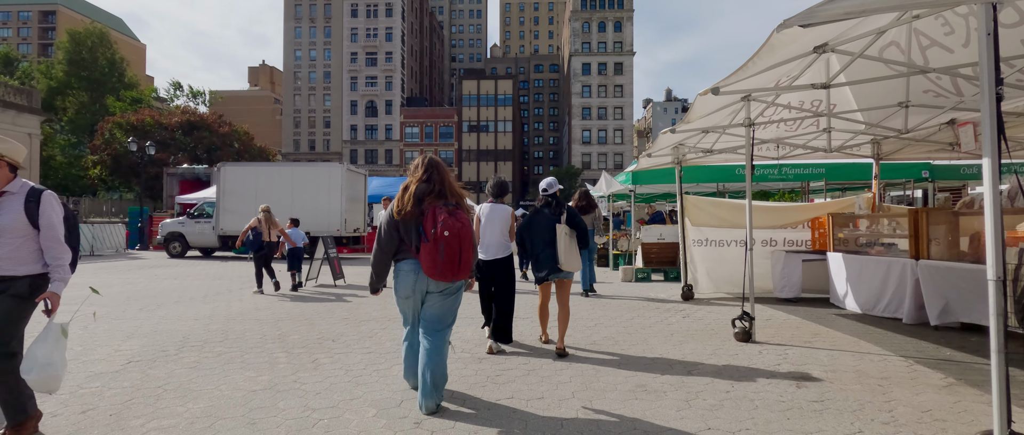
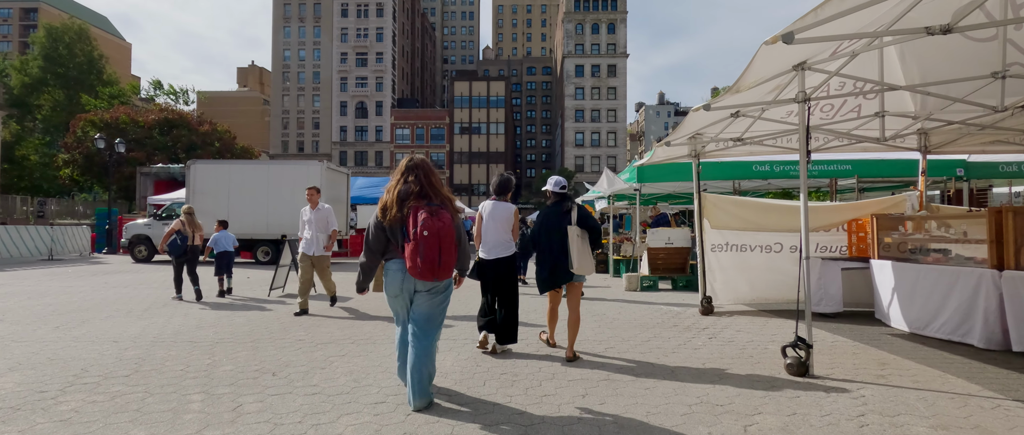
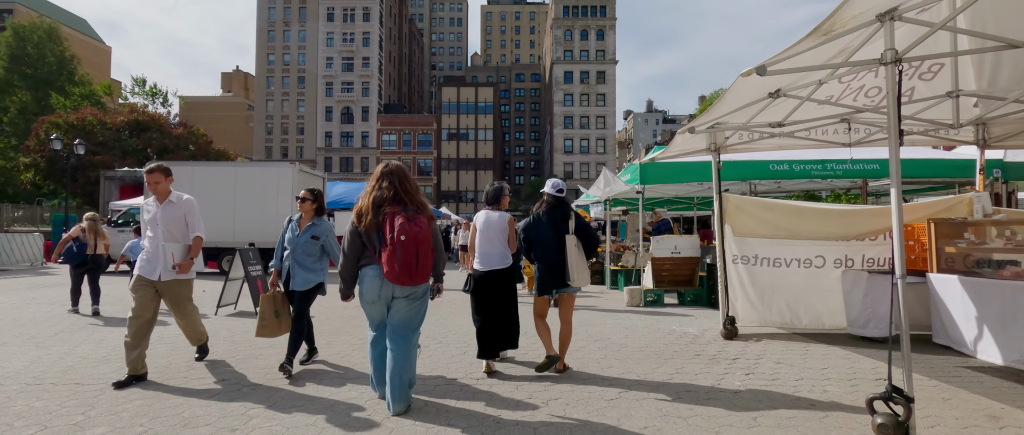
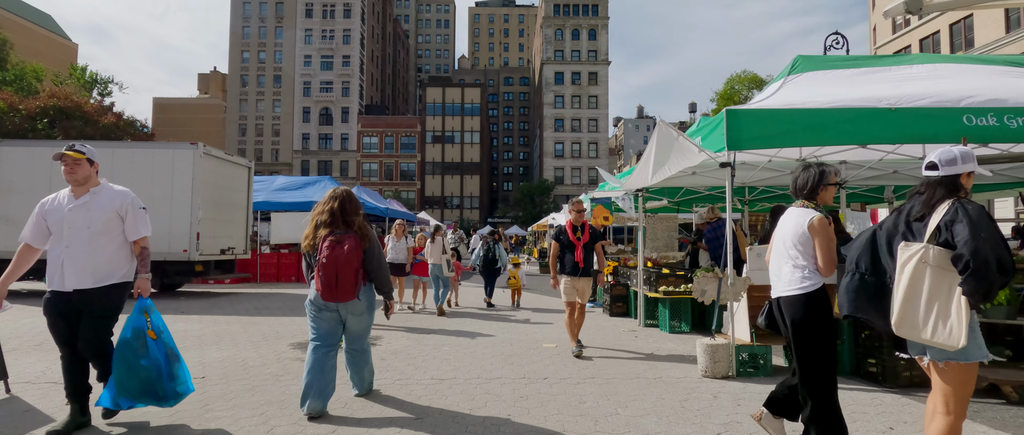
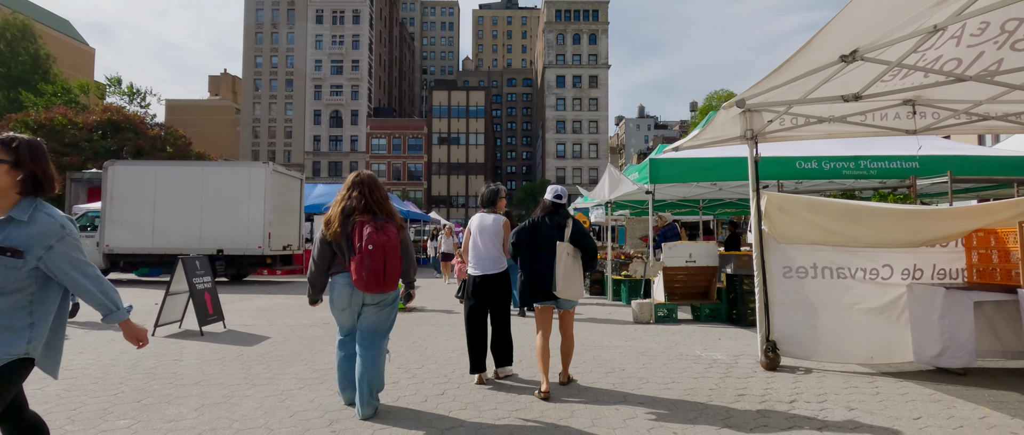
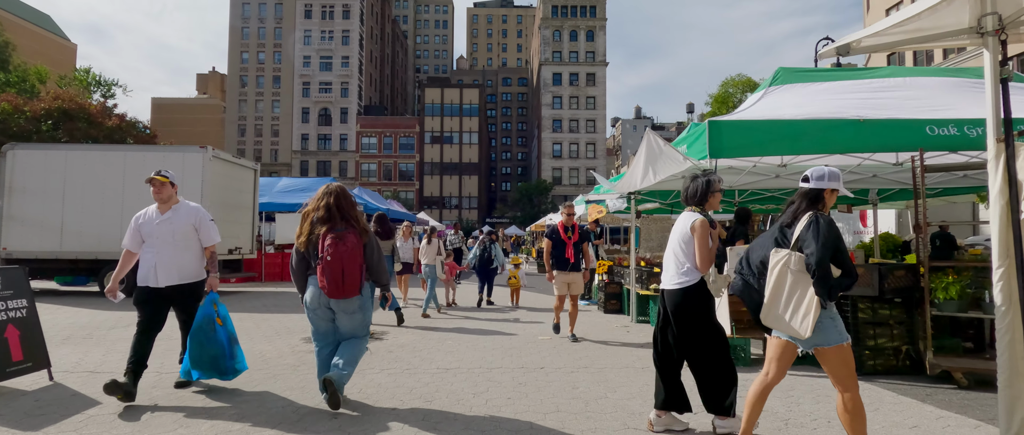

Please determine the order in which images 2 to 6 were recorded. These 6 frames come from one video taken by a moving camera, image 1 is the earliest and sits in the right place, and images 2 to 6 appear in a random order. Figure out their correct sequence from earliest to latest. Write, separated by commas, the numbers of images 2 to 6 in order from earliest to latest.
2, 3, 5, 6, 4
